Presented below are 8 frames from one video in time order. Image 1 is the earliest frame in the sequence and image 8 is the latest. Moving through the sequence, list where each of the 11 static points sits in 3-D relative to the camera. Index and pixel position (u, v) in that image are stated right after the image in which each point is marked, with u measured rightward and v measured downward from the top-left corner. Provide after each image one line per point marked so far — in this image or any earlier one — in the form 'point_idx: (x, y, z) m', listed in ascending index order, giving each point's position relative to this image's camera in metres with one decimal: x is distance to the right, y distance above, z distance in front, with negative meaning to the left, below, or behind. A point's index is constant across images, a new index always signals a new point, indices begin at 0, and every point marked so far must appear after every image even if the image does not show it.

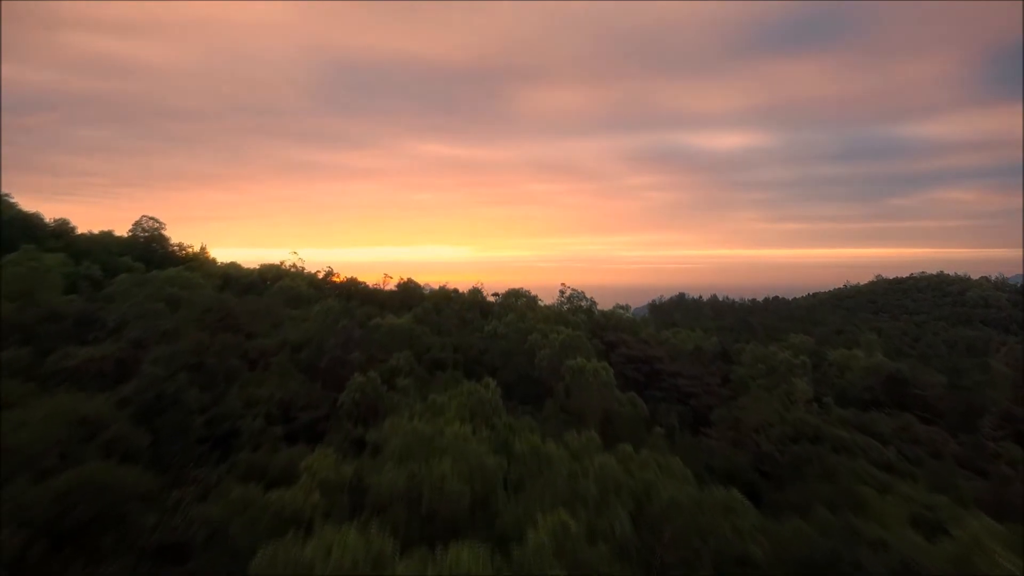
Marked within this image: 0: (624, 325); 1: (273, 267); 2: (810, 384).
0: (+2.5, -0.8, +15.5) m
1: (-5.4, +0.4, +15.5) m
2: (+5.2, -1.7, +12.0) m
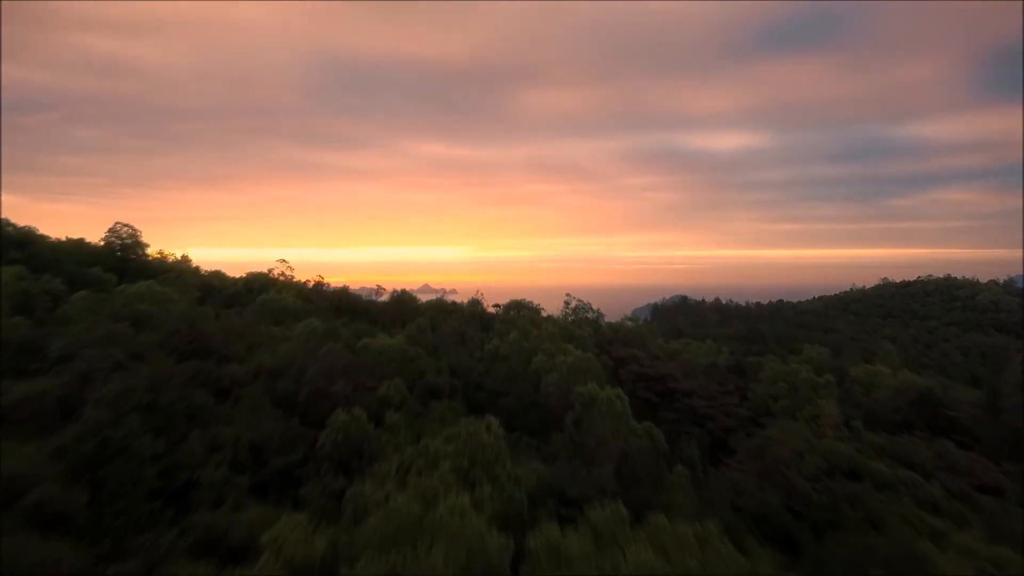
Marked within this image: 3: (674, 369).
0: (+2.5, -1.0, +14.6) m
1: (-5.4, +0.2, +14.5) m
2: (+5.3, -1.9, +11.1) m
3: (+3.0, -1.5, +12.9) m
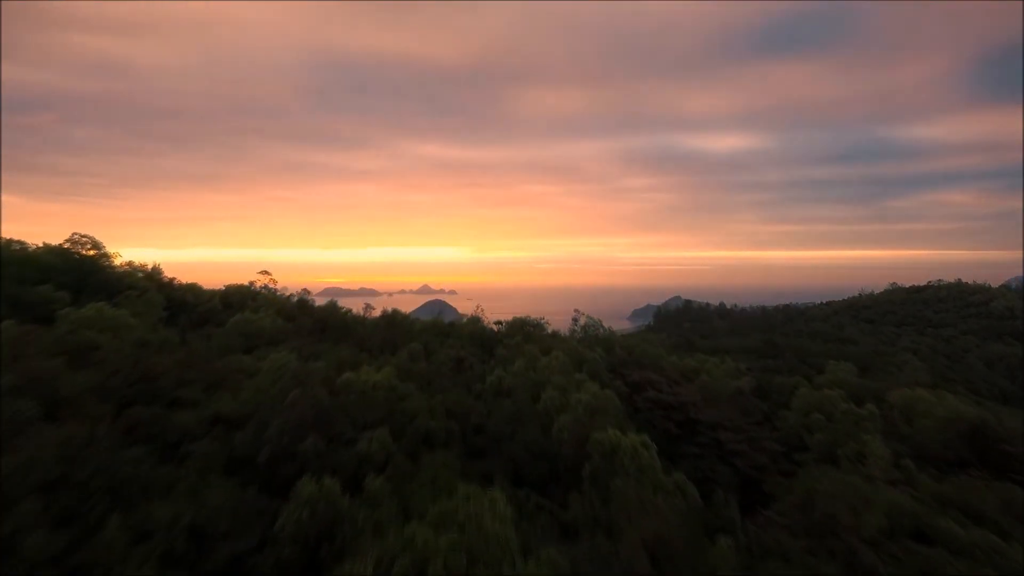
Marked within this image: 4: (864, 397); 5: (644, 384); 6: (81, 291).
0: (+2.6, -1.3, +13.3) m
1: (-5.3, -0.1, +13.3) m
2: (+5.3, -2.2, +9.9) m
3: (+3.1, -1.8, +11.7) m
4: (+6.2, -1.9, +12.2) m
5: (+2.2, -1.6, +11.6) m
6: (-6.5, 0.0, +10.5) m
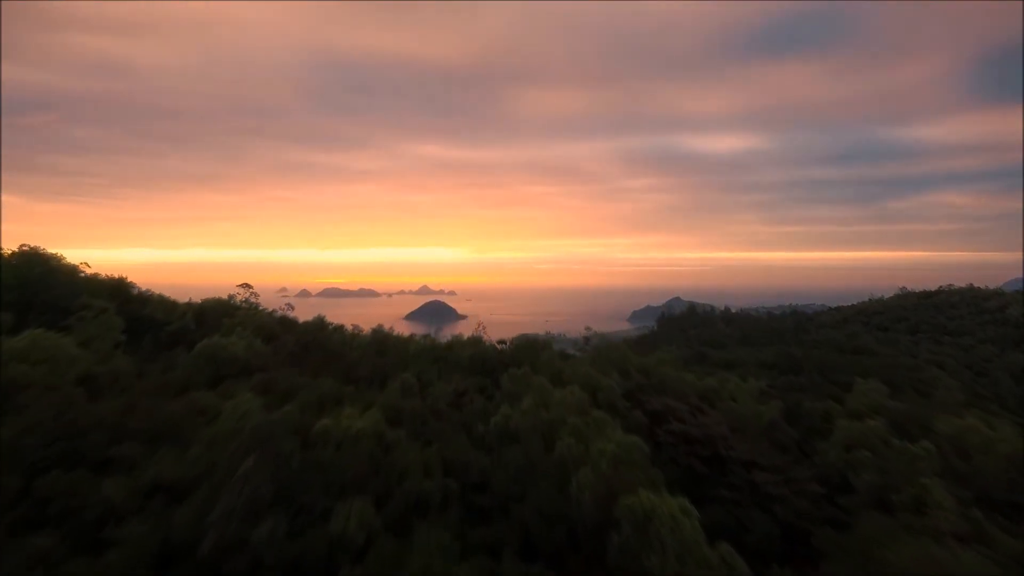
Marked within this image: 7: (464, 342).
0: (+2.7, -1.5, +12.1) m
1: (-5.2, -0.3, +12.0) m
2: (+5.4, -2.5, +8.6) m
3: (+3.2, -2.1, +10.4) m
4: (+6.3, -2.2, +11.0) m
5: (+2.3, -1.9, +10.4) m
6: (-6.5, -0.3, +9.2) m
7: (-0.8, -0.9, +11.2) m
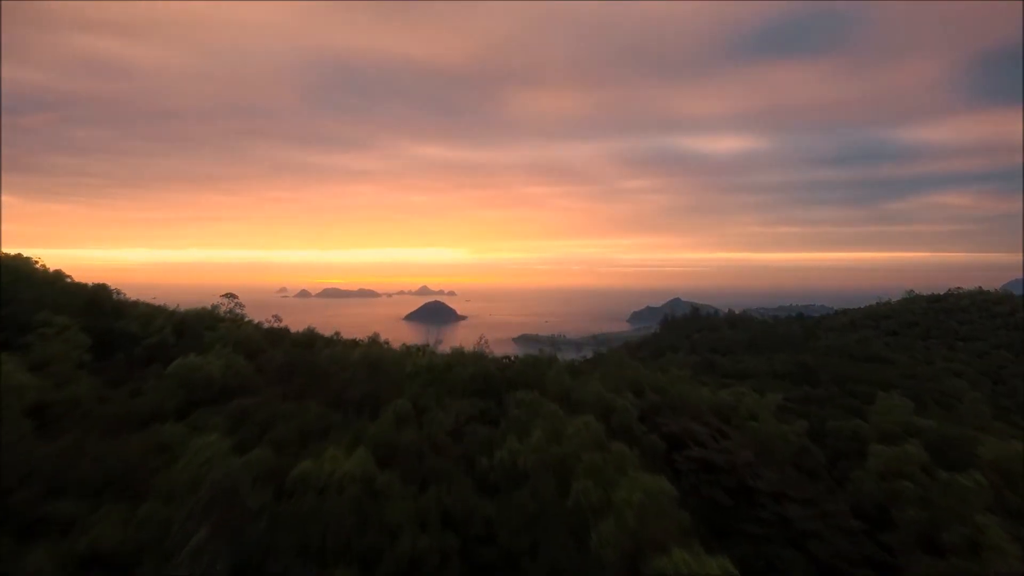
0: (+2.8, -1.7, +11.2) m
1: (-5.1, -0.5, +11.2) m
2: (+5.5, -2.6, +7.8) m
3: (+3.2, -2.3, +9.6) m
4: (+6.4, -2.4, +10.1) m
5: (+2.4, -2.1, +9.5) m
6: (-6.4, -0.4, +8.3) m
7: (-0.7, -1.1, +10.3) m
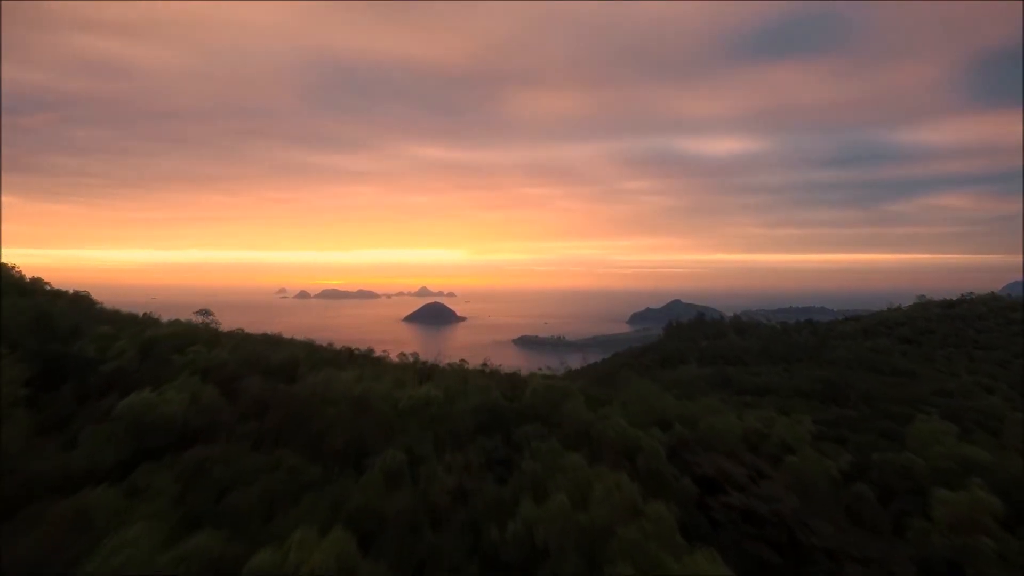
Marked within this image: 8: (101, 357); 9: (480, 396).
0: (+2.9, -2.0, +10.0) m
1: (-5.0, -0.7, +9.9) m
2: (+5.6, -2.9, +6.5) m
3: (+3.4, -2.5, +8.3) m
4: (+6.5, -2.6, +8.9) m
5: (+2.5, -2.3, +8.3) m
6: (-6.3, -0.7, +7.1) m
7: (-0.6, -1.4, +9.1) m
8: (-5.3, -0.9, +8.9) m
9: (-0.4, -1.4, +9.0) m
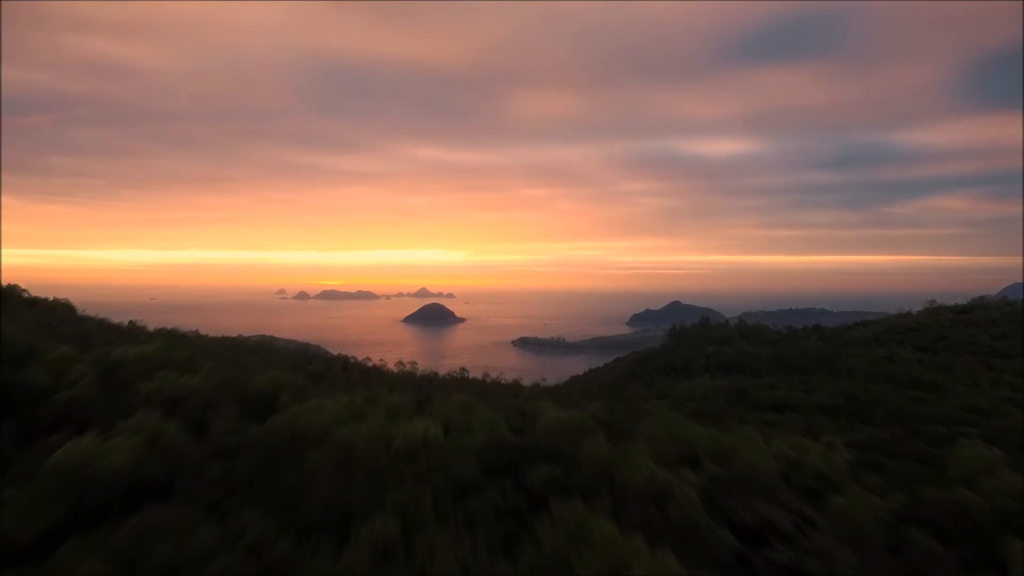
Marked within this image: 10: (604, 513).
0: (+3.0, -2.2, +8.8) m
1: (-4.9, -1.0, +8.8) m
2: (+5.7, -3.1, +5.4) m
3: (+3.5, -2.7, +7.2) m
4: (+6.6, -2.9, +7.7) m
5: (+2.6, -2.6, +7.2) m
6: (-6.1, -0.9, +6.0) m
7: (-0.5, -1.6, +7.9) m
8: (-5.2, -1.1, +7.8) m
9: (-0.3, -1.6, +7.8) m
10: (+0.9, -1.8, +6.3) m
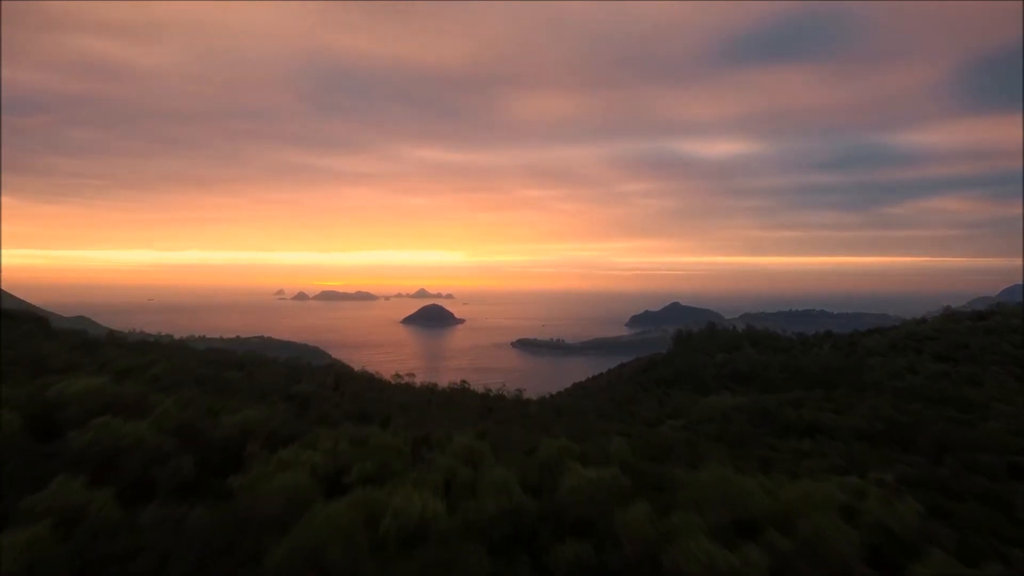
0: (+3.2, -2.5, +7.3) m
1: (-4.7, -1.2, +7.3) m
2: (+5.9, -3.4, +3.9) m
3: (+3.6, -3.0, +5.7) m
4: (+6.8, -3.2, +6.3) m
5: (+2.8, -2.8, +5.7) m
6: (-6.0, -1.2, +4.5) m
7: (-0.3, -1.9, +6.4) m
8: (-5.0, -1.3, +6.3) m
9: (-0.1, -1.9, +6.3) m
10: (+1.0, -2.1, +4.8) m
